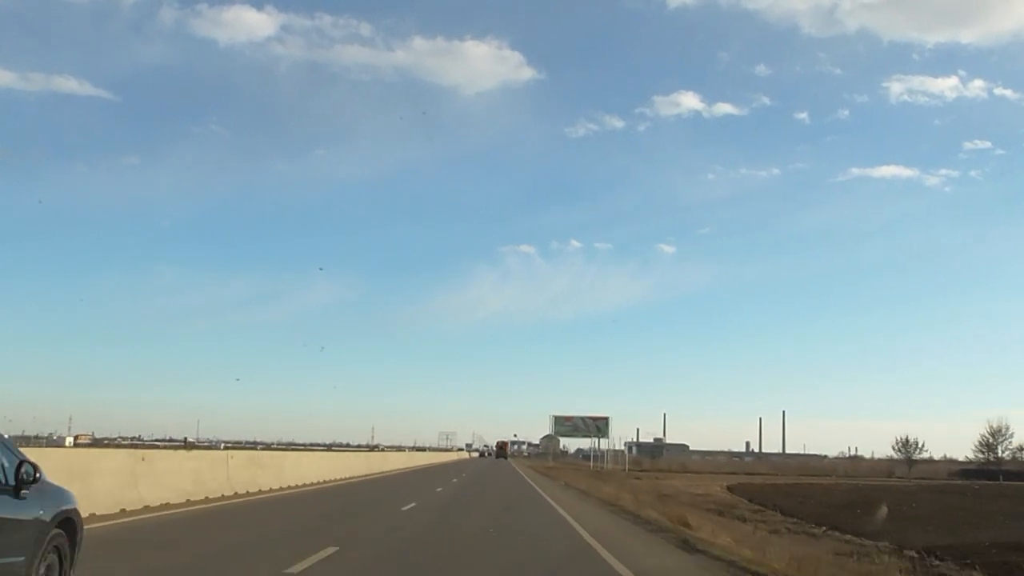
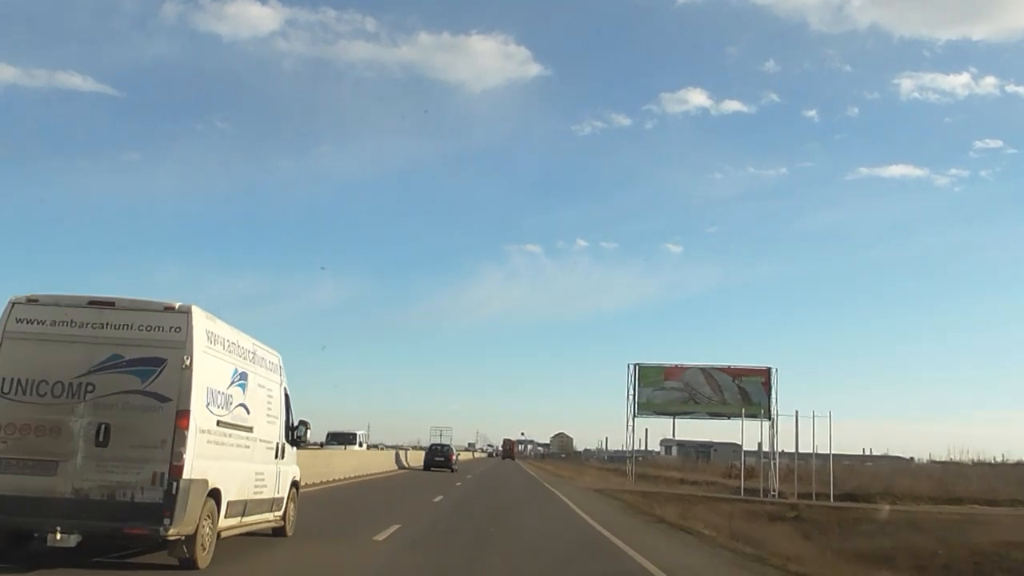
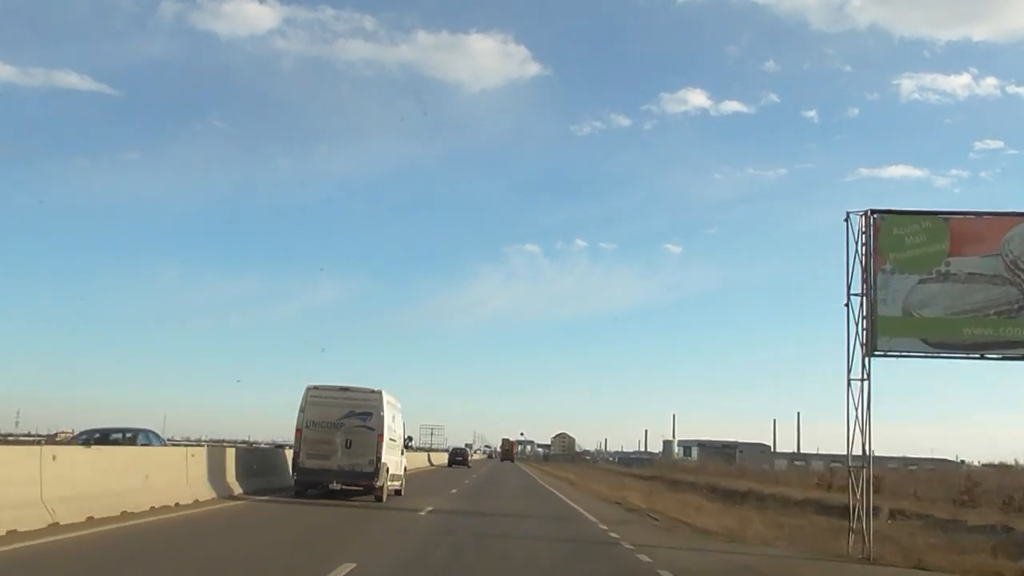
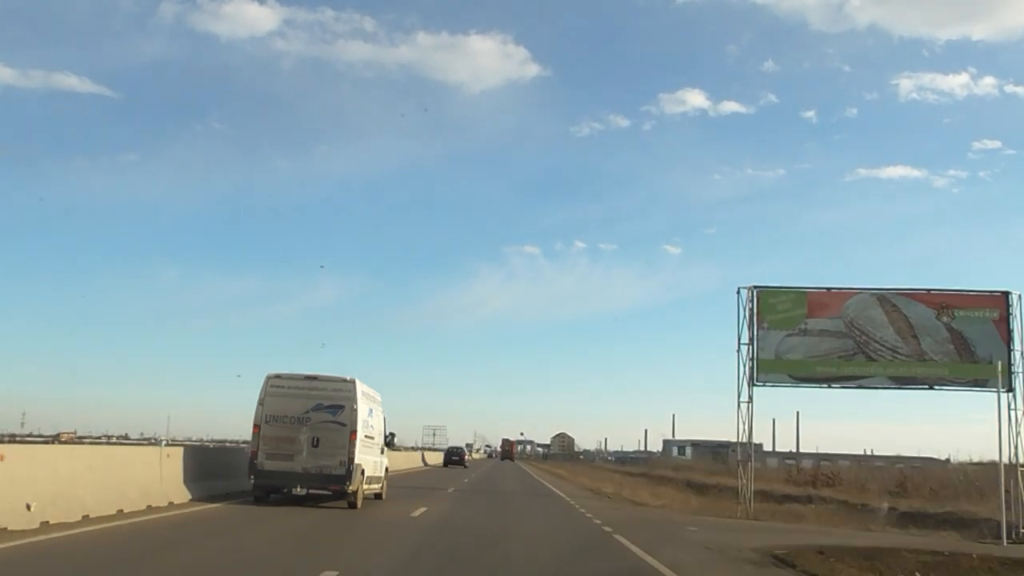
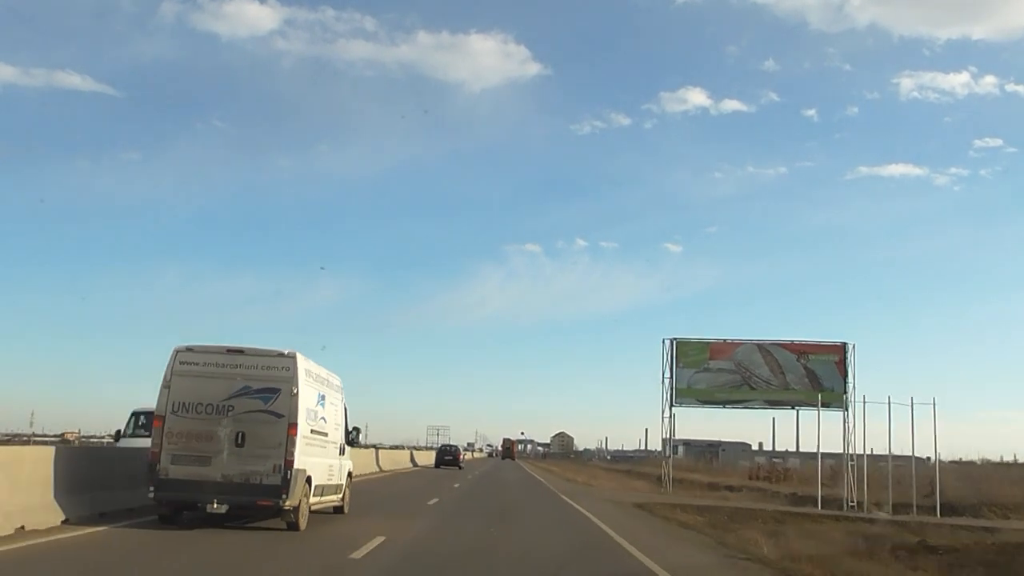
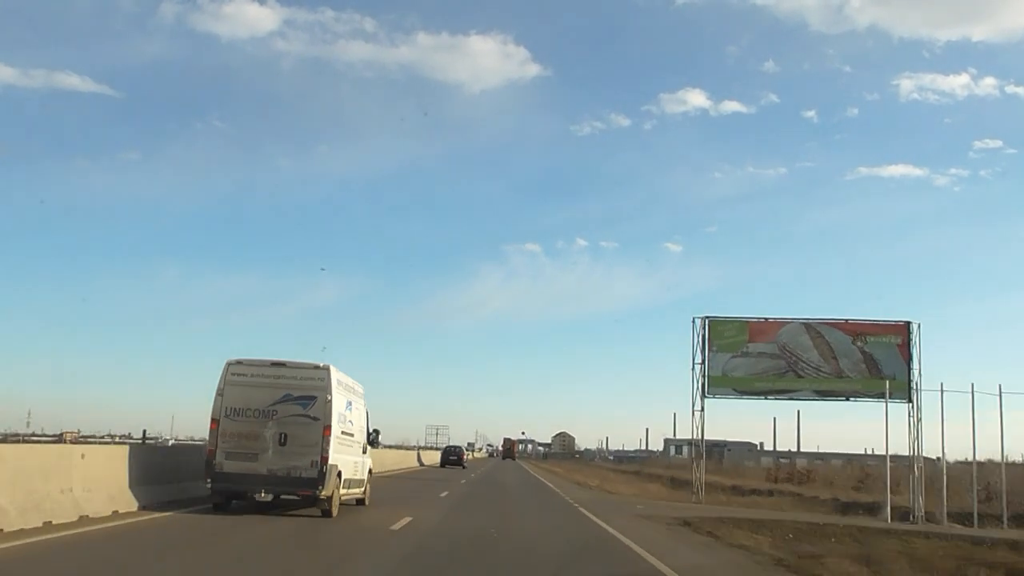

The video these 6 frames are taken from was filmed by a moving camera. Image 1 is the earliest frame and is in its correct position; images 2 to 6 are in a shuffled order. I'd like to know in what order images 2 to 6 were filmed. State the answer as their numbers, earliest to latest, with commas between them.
2, 5, 6, 4, 3
